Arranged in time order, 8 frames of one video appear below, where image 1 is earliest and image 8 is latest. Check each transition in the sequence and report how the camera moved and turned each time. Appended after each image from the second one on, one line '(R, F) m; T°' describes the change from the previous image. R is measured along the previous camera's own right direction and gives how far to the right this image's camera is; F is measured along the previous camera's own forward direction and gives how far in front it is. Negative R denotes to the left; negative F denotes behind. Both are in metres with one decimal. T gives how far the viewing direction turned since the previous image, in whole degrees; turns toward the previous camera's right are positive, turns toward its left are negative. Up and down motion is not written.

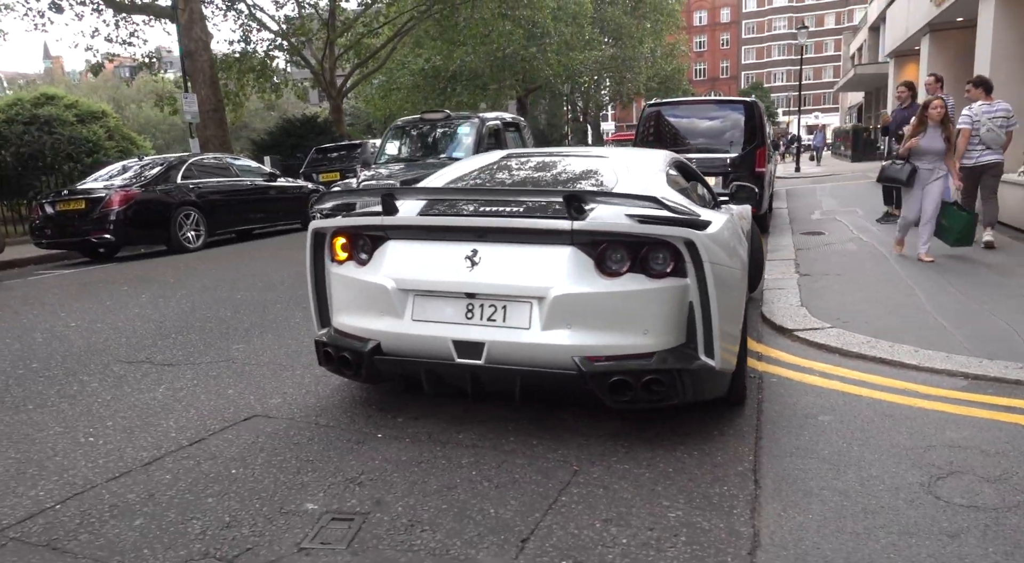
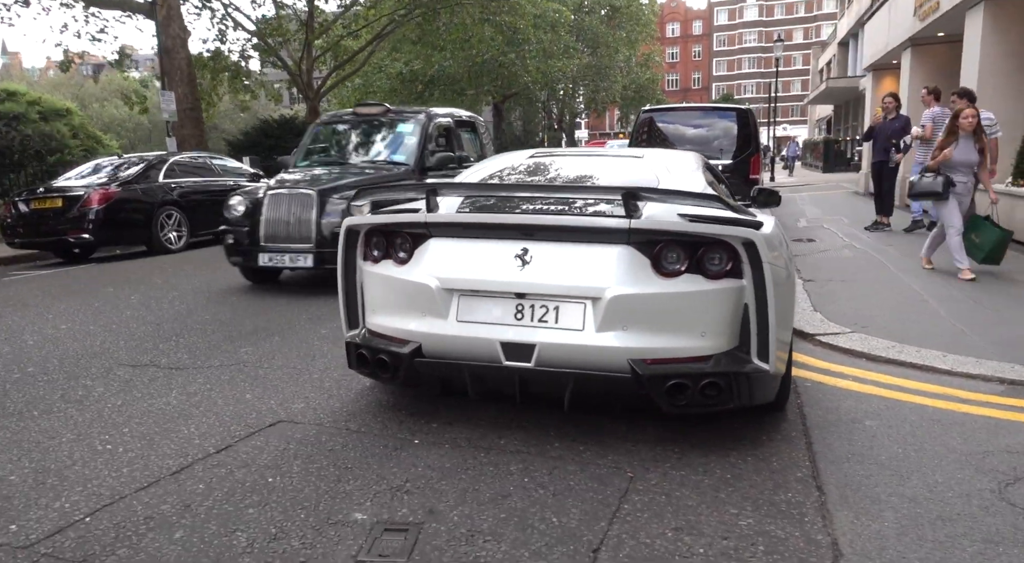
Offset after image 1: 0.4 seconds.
(-0.3, +0.1) m; +2°
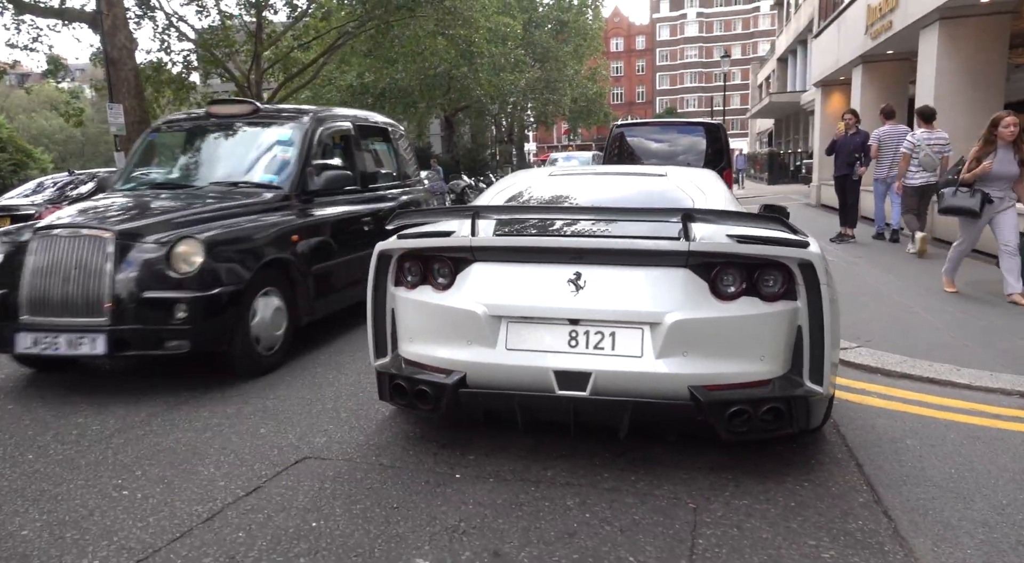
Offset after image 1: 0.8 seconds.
(-0.4, +0.1) m; +4°
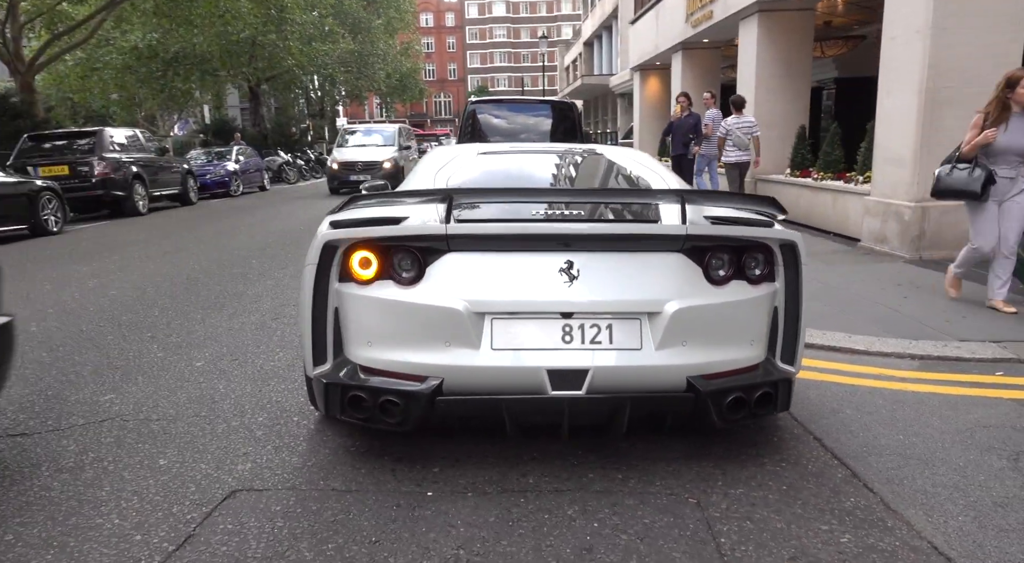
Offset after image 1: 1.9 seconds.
(-0.6, +0.4) m; +15°
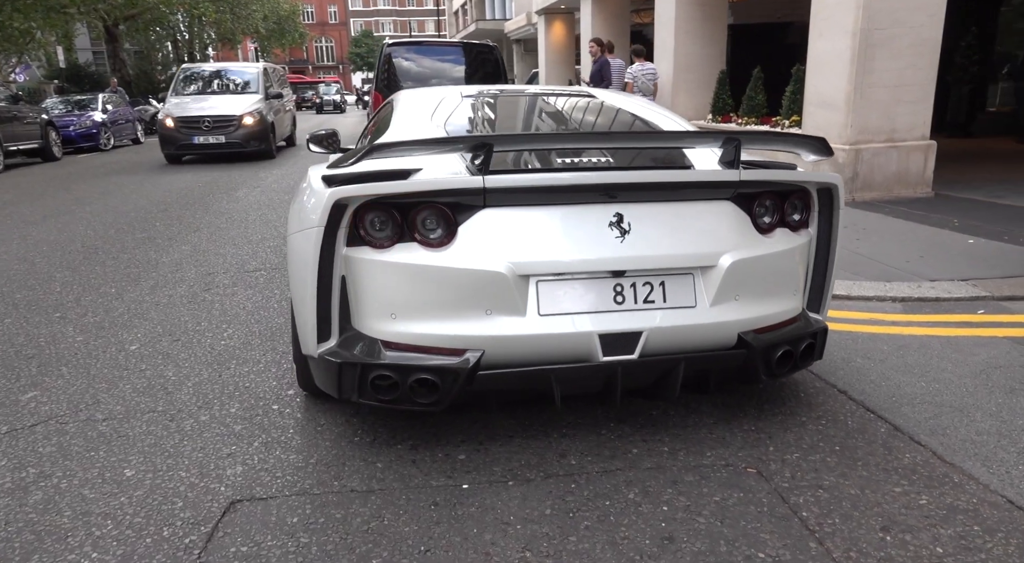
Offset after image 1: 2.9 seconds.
(-0.5, +0.4) m; +8°
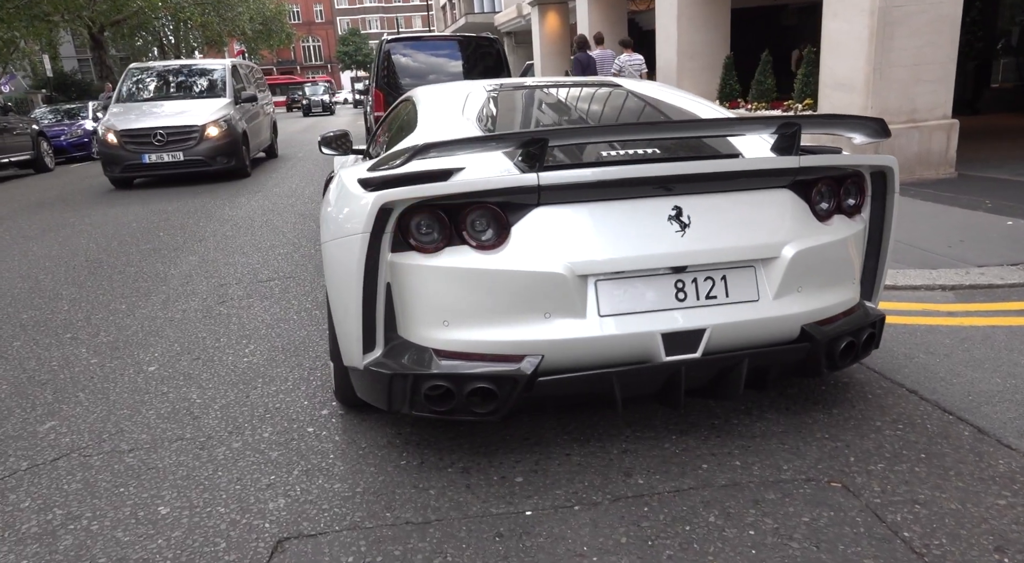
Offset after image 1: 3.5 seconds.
(-0.2, +0.2) m; 0°
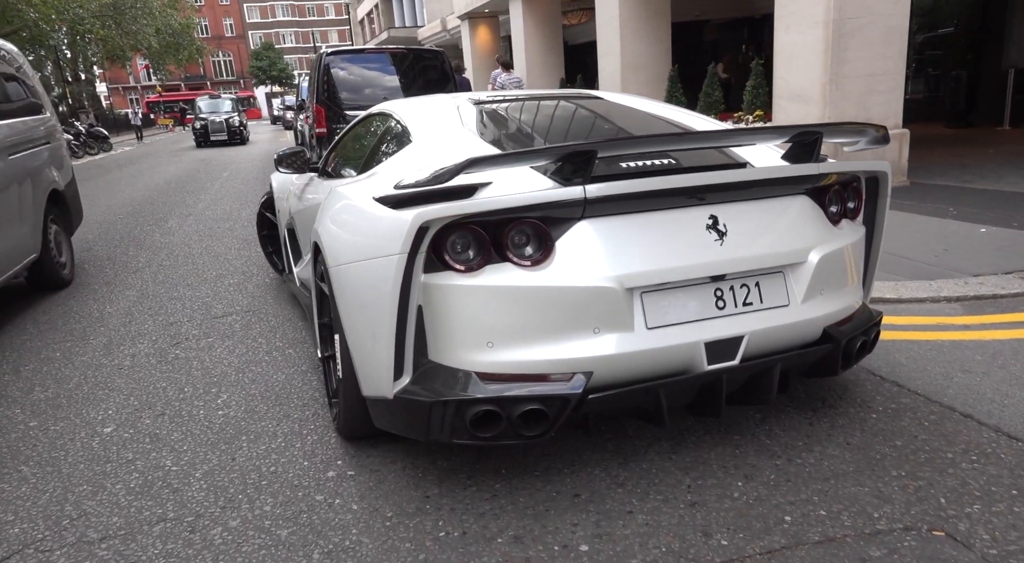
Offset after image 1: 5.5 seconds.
(-0.4, +0.3) m; +6°
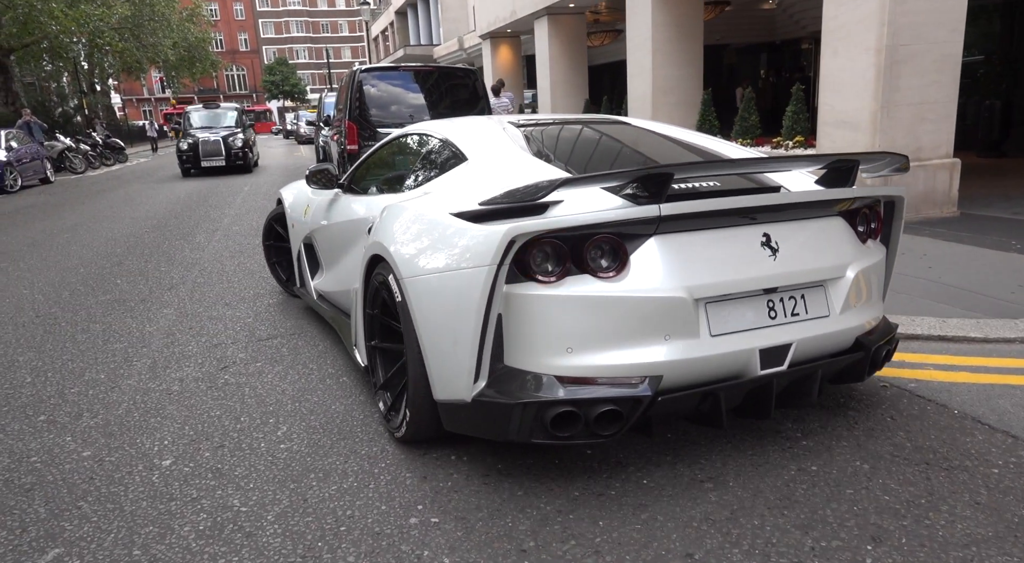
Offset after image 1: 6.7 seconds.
(-0.4, +0.2) m; -1°
